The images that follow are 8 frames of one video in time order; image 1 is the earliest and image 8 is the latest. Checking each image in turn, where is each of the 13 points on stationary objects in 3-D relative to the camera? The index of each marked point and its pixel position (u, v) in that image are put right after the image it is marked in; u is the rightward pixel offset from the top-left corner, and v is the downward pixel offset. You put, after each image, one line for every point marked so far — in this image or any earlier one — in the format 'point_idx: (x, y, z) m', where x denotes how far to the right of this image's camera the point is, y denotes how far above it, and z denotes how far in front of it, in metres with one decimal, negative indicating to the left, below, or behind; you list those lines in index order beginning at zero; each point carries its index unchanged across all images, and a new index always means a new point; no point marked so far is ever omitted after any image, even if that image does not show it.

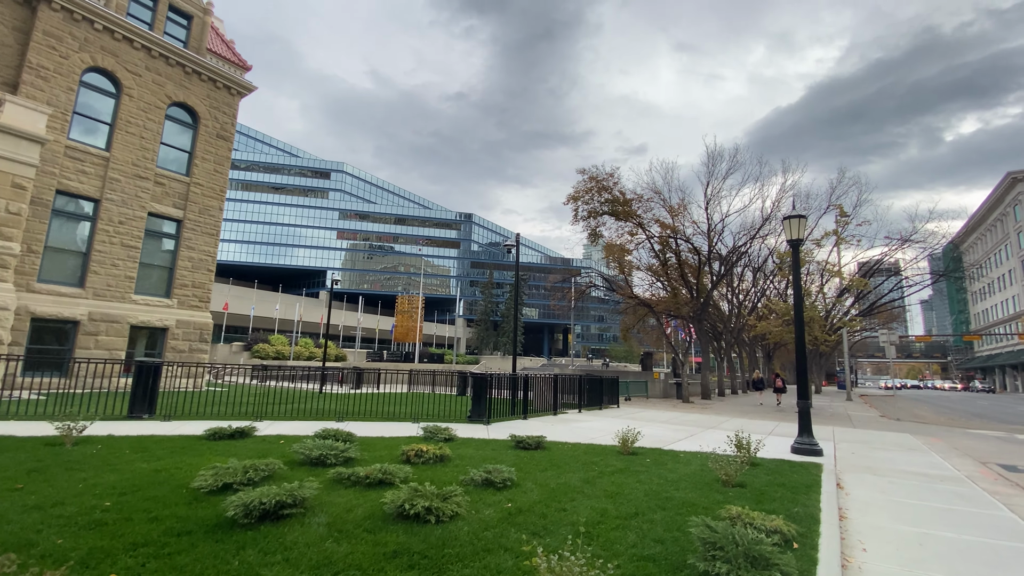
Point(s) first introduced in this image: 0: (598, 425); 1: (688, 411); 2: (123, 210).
0: (+1.7, -2.8, +9.9) m
1: (+5.7, -4.0, +16.0) m
2: (-12.4, +2.4, +15.9) m
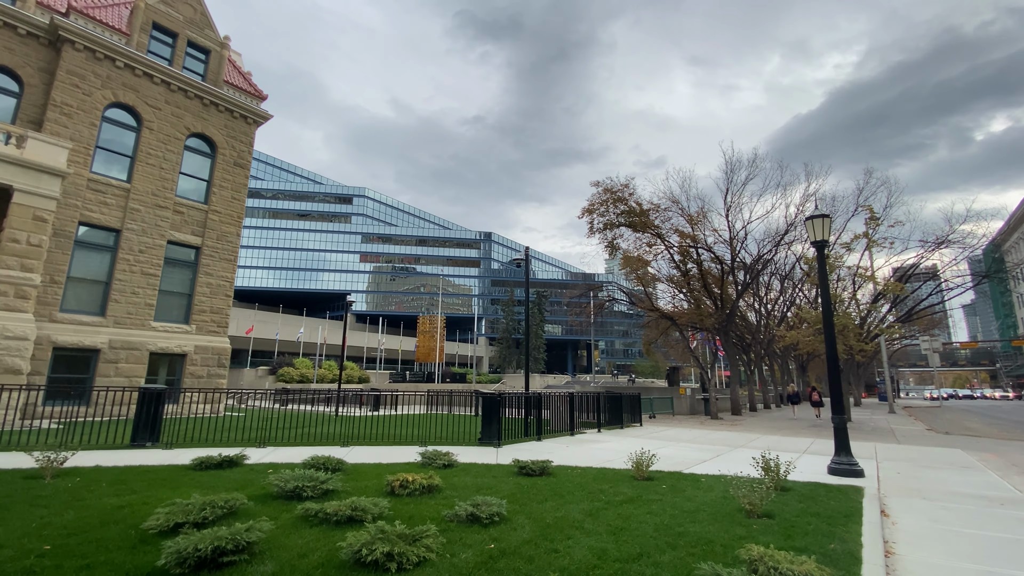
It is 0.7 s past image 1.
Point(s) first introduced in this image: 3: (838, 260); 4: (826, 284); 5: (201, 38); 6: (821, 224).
0: (+2.0, -3.0, +9.3) m
1: (+6.2, -4.3, +15.2) m
2: (-12.0, +1.6, +16.2) m
3: (+12.3, +1.3, +18.9) m
4: (+5.2, +0.1, +8.3) m
5: (-11.5, +9.2, +18.4) m
6: (+5.0, +1.1, +8.1) m
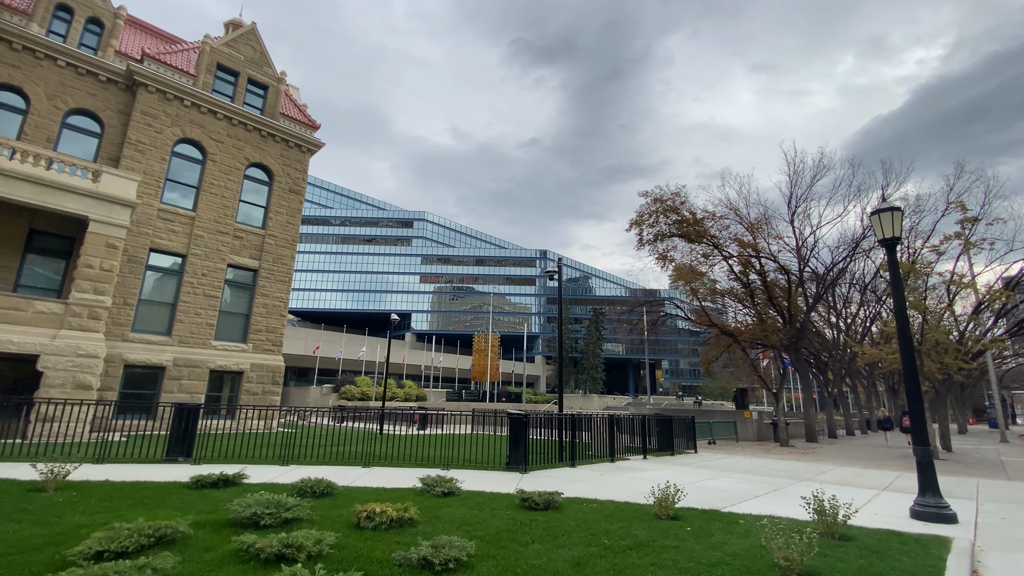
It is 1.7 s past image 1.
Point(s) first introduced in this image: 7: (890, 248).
0: (+2.5, -3.2, +8.4) m
1: (+7.5, -4.6, +13.6) m
2: (-10.5, +0.8, +17.2) m
3: (+13.9, +0.9, +16.8) m
4: (+5.5, 0.0, +7.1) m
5: (-9.9, +8.4, +19.6) m
6: (+5.3, +1.0, +7.0) m
7: (+5.3, +0.6, +7.1) m
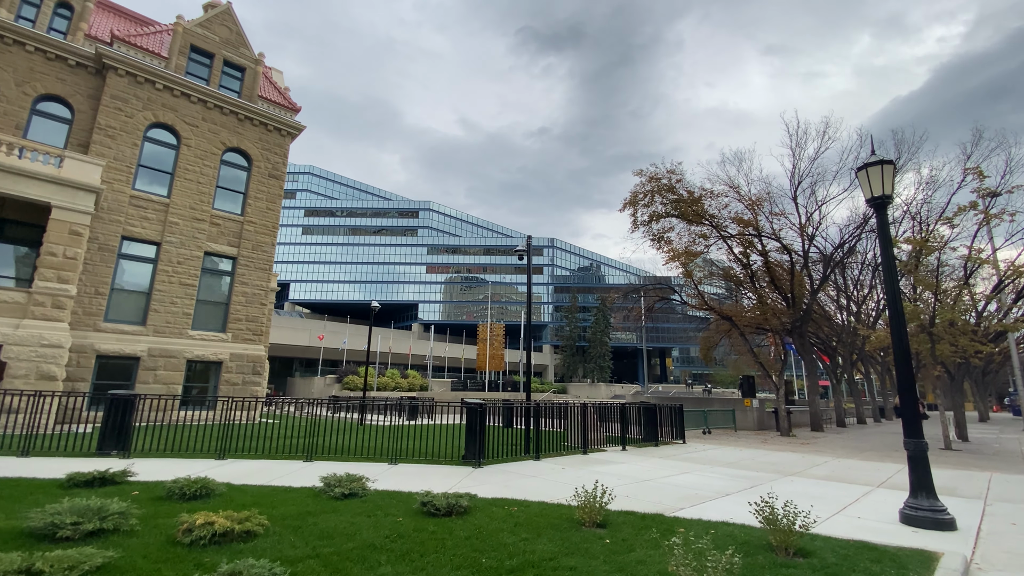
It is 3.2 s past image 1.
0: (+1.8, -2.8, +7.6) m
1: (+6.9, -4.1, +12.7) m
2: (-11.1, +1.2, +16.7) m
3: (+13.4, +1.6, +15.6) m
4: (+4.7, +0.4, +6.2) m
5: (-10.5, +8.8, +19.0) m
6: (+4.5, +1.4, +6.0) m
7: (+4.5, +1.0, +6.1) m
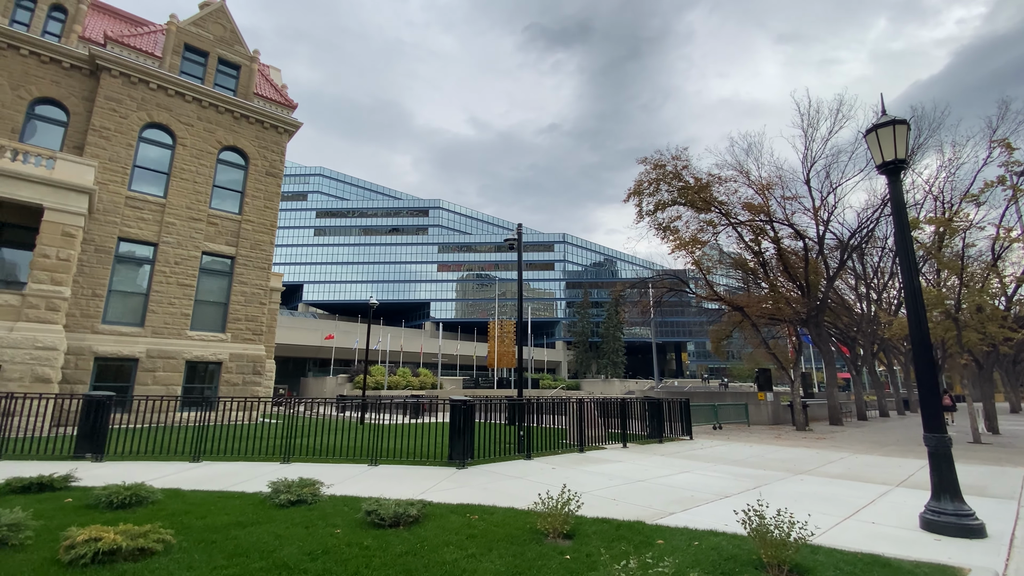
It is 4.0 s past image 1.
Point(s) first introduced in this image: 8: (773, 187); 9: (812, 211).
0: (+1.6, -2.6, +7.1) m
1: (+6.9, -3.7, +12.1) m
2: (-11.1, +1.2, +16.5) m
3: (+13.3, +2.1, +14.7) m
4: (+4.4, +0.7, +5.5) m
5: (-10.6, +8.8, +18.7) m
6: (+4.2, +1.7, +5.4) m
7: (+4.2, +1.3, +5.5) m
8: (+9.1, +3.5, +17.4) m
9: (+10.6, +2.7, +17.5) m
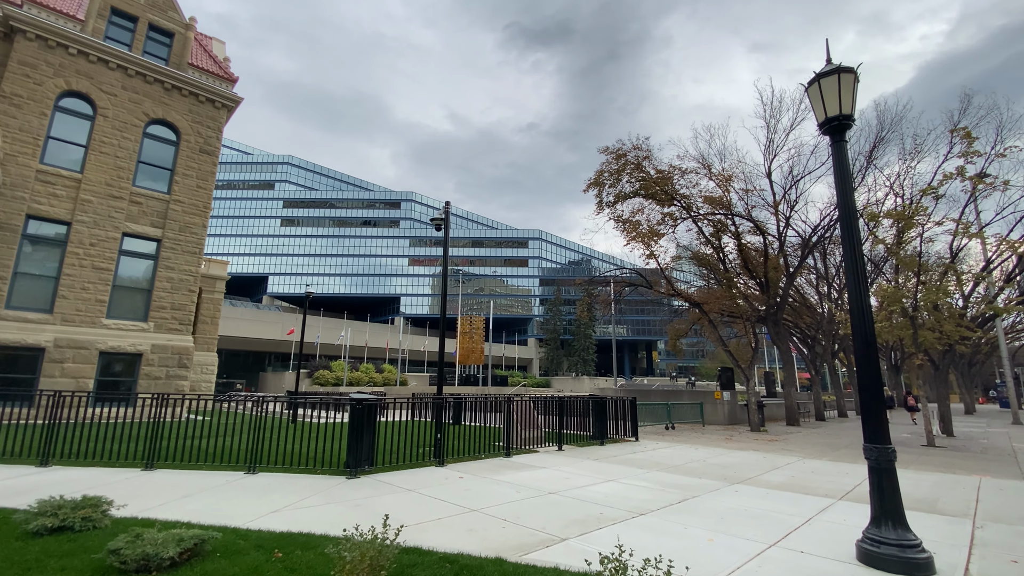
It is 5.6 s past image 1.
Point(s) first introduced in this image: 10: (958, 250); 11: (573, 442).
0: (+0.4, -2.4, +6.2) m
1: (+5.4, -3.6, +11.4) m
2: (-12.6, +1.7, +15.0) m
3: (+11.8, +2.1, +14.3) m
4: (+3.3, +0.8, +4.8) m
5: (-12.1, +9.3, +17.3) m
6: (+3.1, +1.8, +4.6) m
7: (+3.1, +1.4, +4.7) m
8: (+7.5, +3.7, +16.8) m
9: (+9.0, +2.8, +17.0) m
10: (+13.9, +1.0, +15.5) m
11: (+1.4, -3.1, +10.1) m
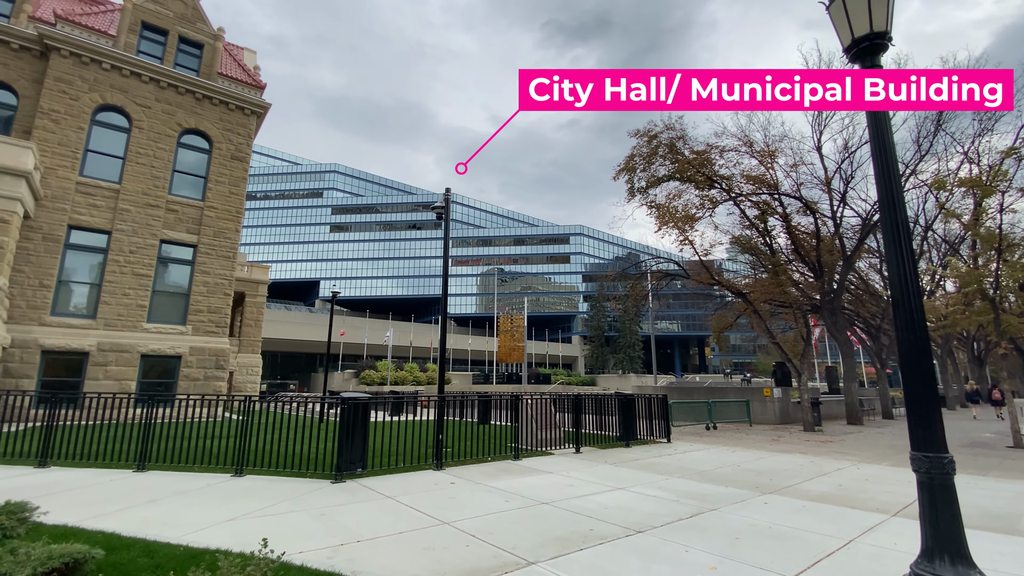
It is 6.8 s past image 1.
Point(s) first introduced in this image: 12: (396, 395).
0: (+0.3, -2.2, +5.6) m
1: (+5.9, -3.3, +10.3) m
2: (-11.9, +1.5, +15.6) m
3: (+12.4, +2.6, +12.5) m
4: (+3.0, +1.1, +3.9) m
5: (-11.3, +9.2, +17.8) m
6: (+2.7, +2.1, +3.7) m
7: (+2.8, +1.7, +3.8) m
8: (+8.3, +4.1, +15.4) m
9: (+9.8, +3.3, +15.5) m
10: (+14.6, +1.6, +13.6) m
11: (+1.7, -2.9, +9.3) m
12: (-1.6, -1.6, +7.2) m
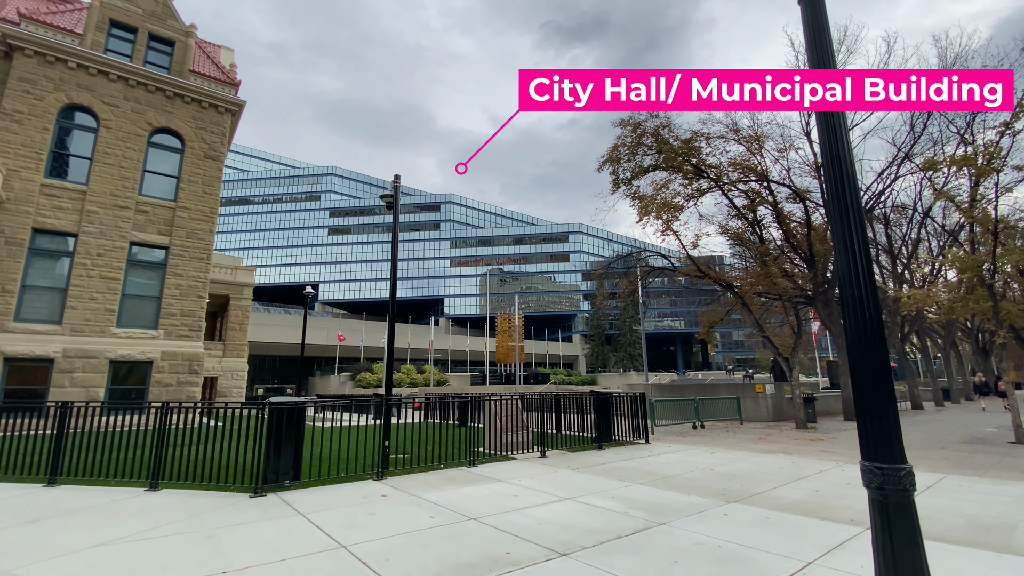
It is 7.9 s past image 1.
0: (-0.3, -2.1, +5.0) m
1: (+5.3, -3.0, +9.6) m
2: (-12.5, +1.4, +15.1) m
3: (+11.7, +3.0, +11.9) m
4: (+2.3, +1.3, +3.3) m
5: (-12.1, +9.0, +17.3) m
6: (+2.0, +2.2, +3.1) m
7: (+2.1, +1.8, +3.2) m
8: (+7.6, +4.3, +14.8) m
9: (+9.1, +3.5, +14.8) m
10: (+14.0, +2.0, +12.9) m
11: (+1.1, -2.8, +8.8) m
12: (-2.2, -1.5, +6.7) m
